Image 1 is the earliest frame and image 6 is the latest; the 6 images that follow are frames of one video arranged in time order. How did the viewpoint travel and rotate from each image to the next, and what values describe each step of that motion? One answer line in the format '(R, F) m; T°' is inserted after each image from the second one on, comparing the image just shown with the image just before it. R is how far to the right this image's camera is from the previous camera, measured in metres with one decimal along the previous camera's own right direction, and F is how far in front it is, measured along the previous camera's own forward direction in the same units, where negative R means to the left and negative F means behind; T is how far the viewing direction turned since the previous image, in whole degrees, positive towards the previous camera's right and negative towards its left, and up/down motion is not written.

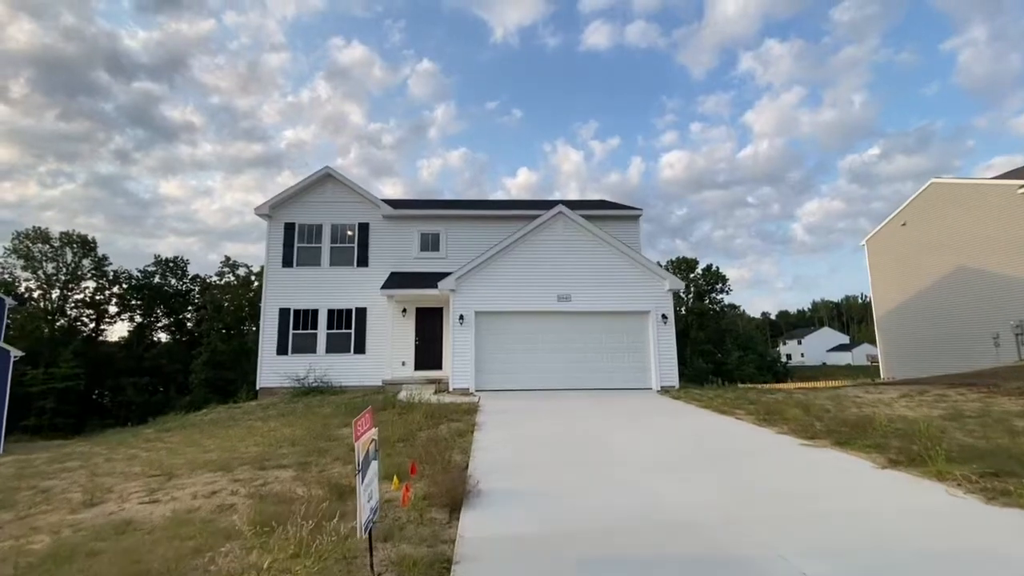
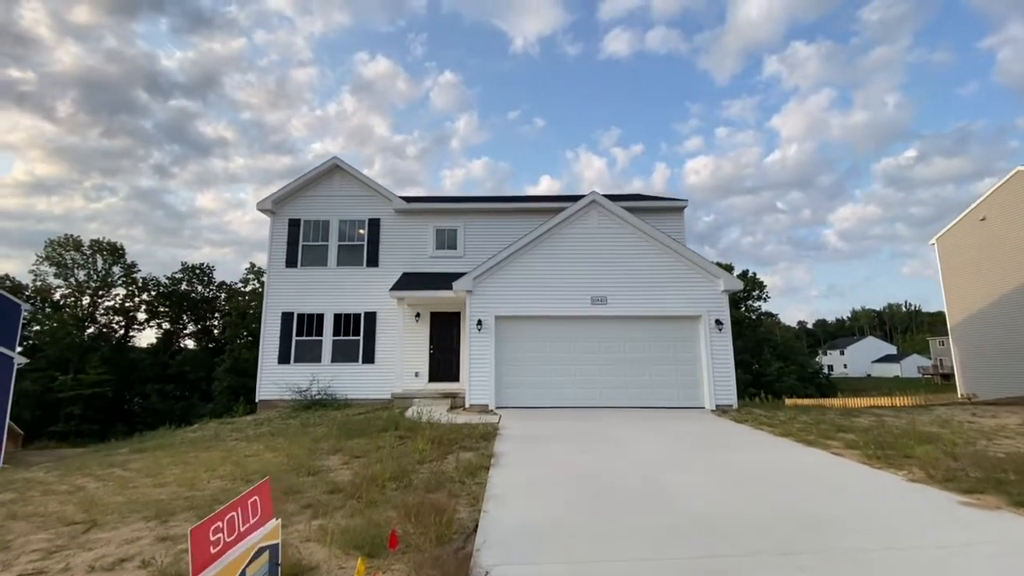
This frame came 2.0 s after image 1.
(-0.1, +1.7) m; -3°
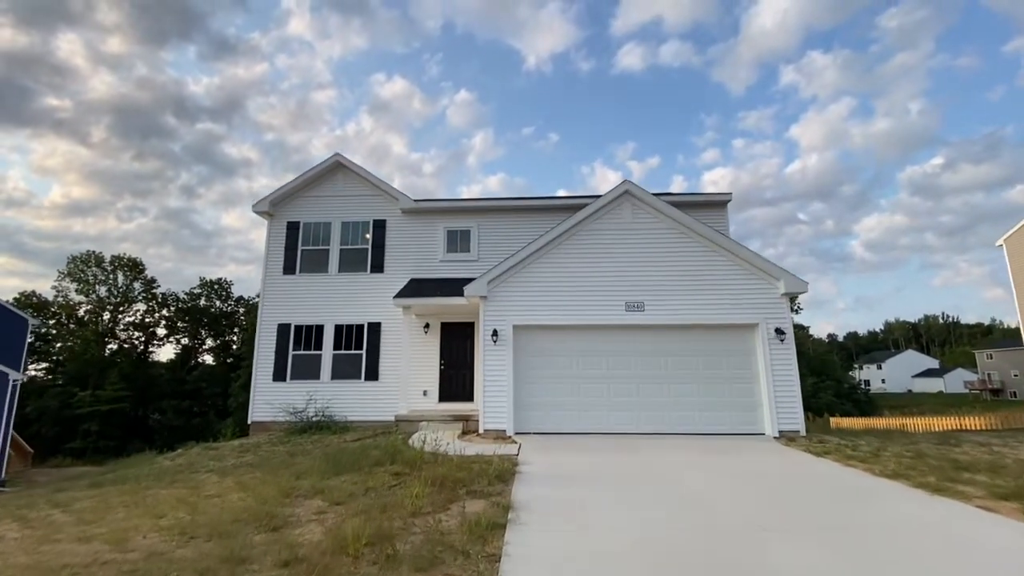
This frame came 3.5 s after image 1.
(-0.1, +1.6) m; -2°
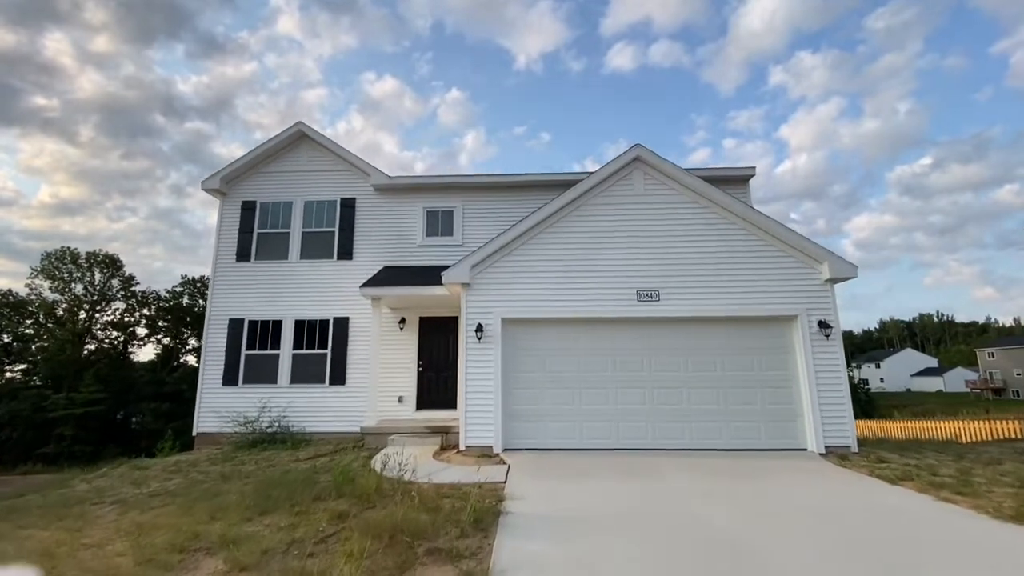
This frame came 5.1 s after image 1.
(+0.1, +1.7) m; +1°
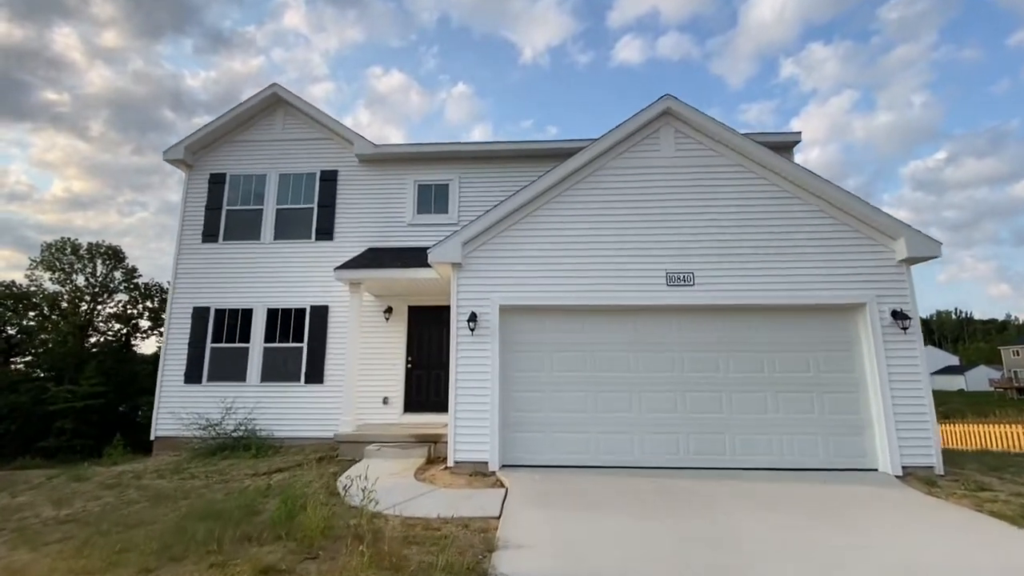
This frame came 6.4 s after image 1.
(+0.1, +1.4) m; -1°
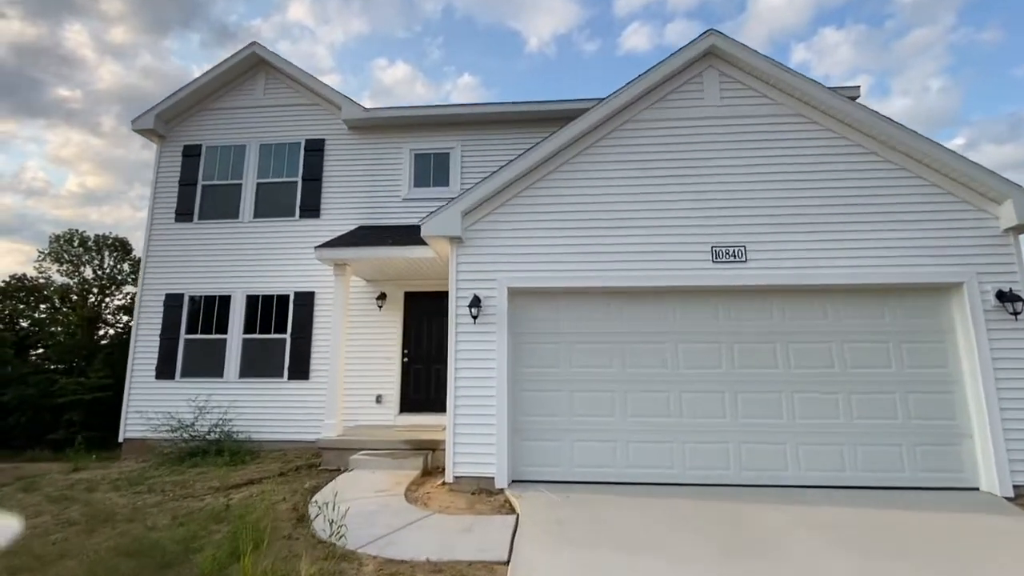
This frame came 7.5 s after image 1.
(0.0, +1.2) m; -1°
